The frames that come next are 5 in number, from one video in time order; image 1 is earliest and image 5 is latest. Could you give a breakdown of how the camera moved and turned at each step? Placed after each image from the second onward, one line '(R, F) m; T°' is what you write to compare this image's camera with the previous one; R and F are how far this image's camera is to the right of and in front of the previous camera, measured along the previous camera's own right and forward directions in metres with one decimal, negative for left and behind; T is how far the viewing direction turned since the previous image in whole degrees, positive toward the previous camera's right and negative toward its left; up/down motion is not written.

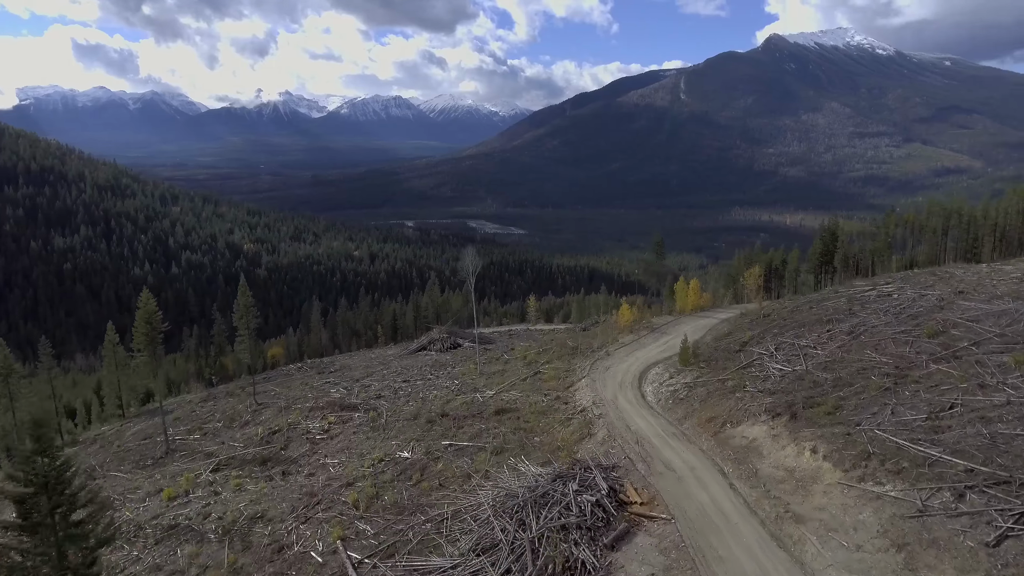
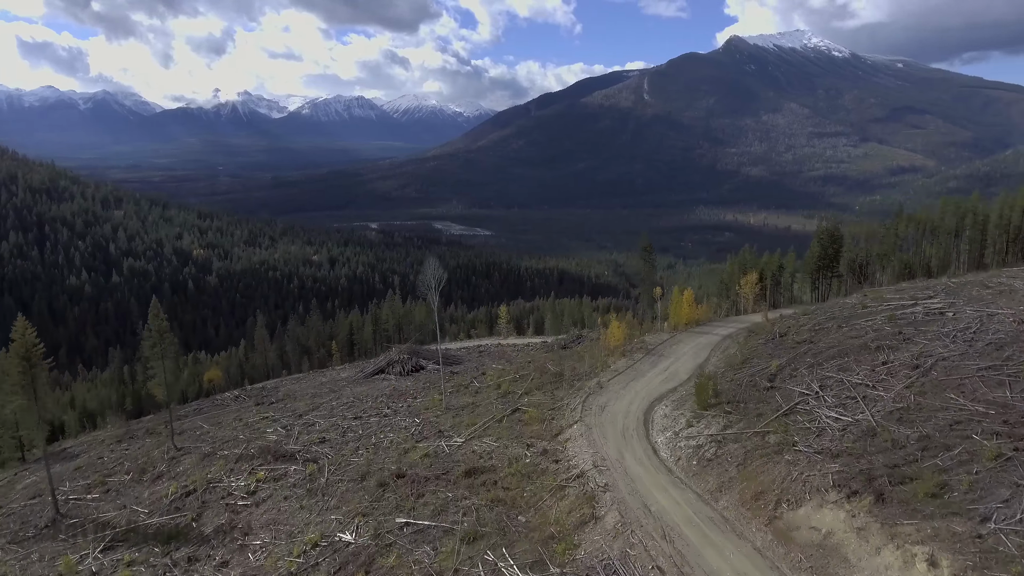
(-0.2, +6.5) m; +3°
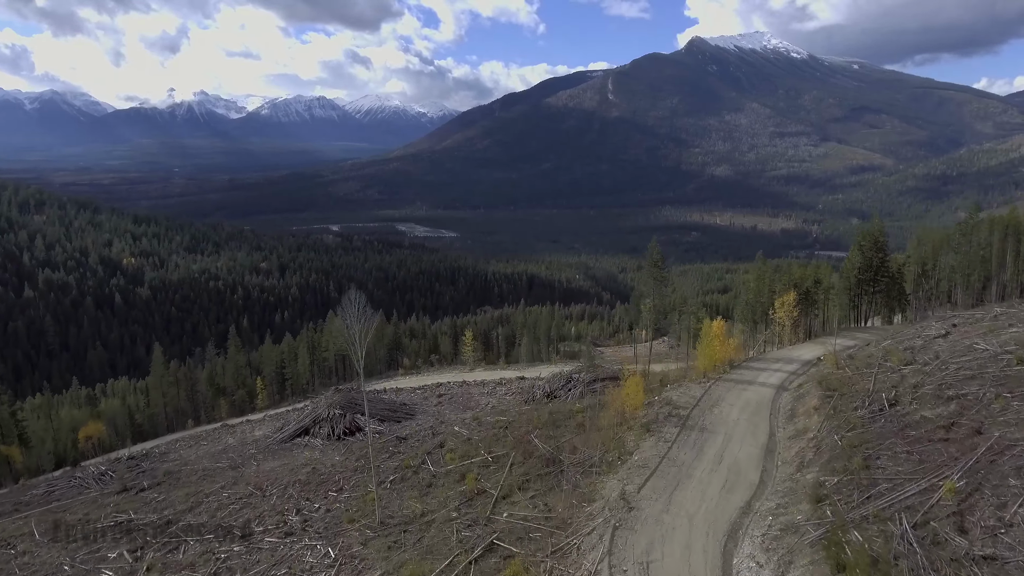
(0.0, +12.0) m; +3°
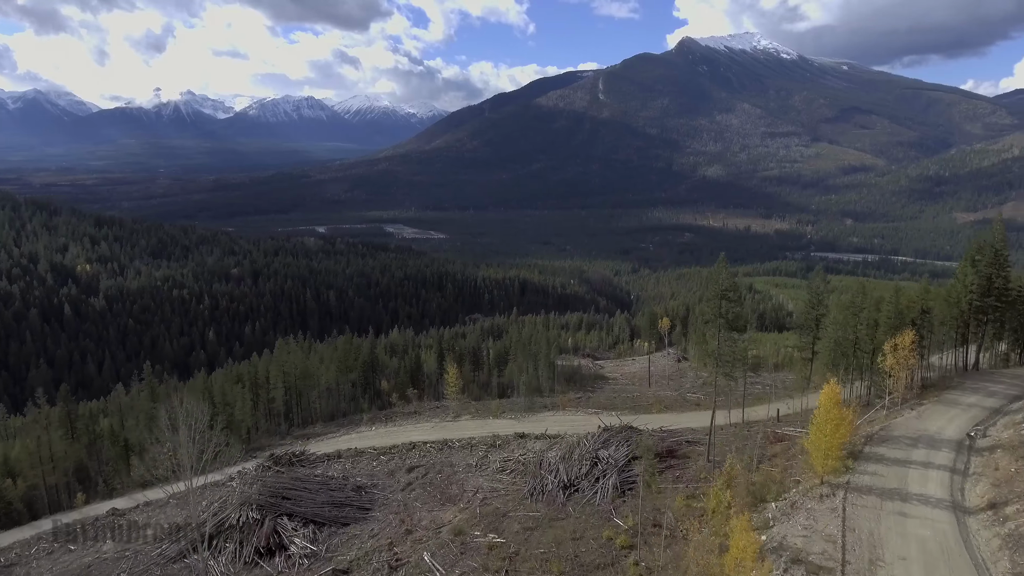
(-0.4, +11.6) m; +1°
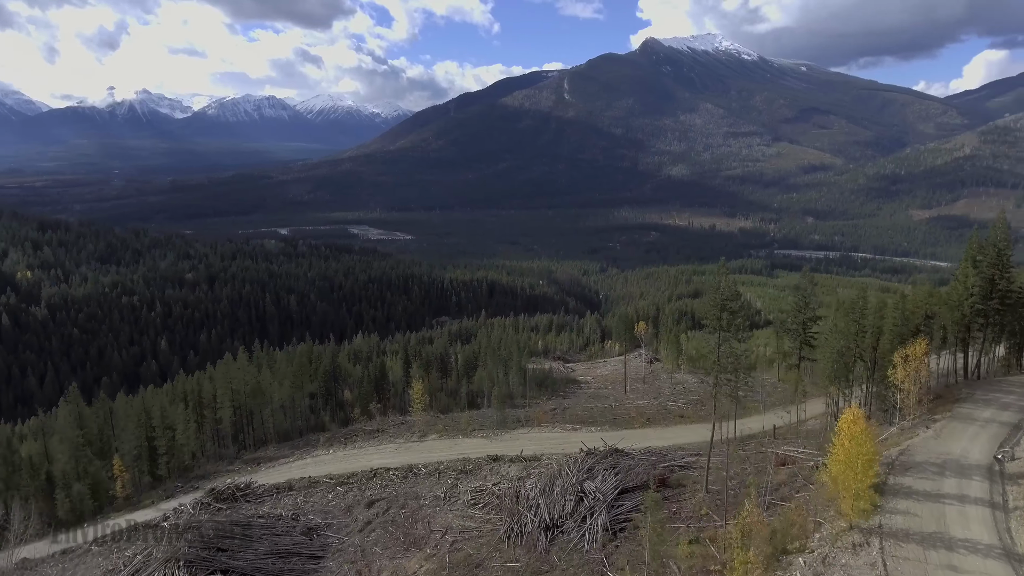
(-0.1, +3.3) m; +3°
